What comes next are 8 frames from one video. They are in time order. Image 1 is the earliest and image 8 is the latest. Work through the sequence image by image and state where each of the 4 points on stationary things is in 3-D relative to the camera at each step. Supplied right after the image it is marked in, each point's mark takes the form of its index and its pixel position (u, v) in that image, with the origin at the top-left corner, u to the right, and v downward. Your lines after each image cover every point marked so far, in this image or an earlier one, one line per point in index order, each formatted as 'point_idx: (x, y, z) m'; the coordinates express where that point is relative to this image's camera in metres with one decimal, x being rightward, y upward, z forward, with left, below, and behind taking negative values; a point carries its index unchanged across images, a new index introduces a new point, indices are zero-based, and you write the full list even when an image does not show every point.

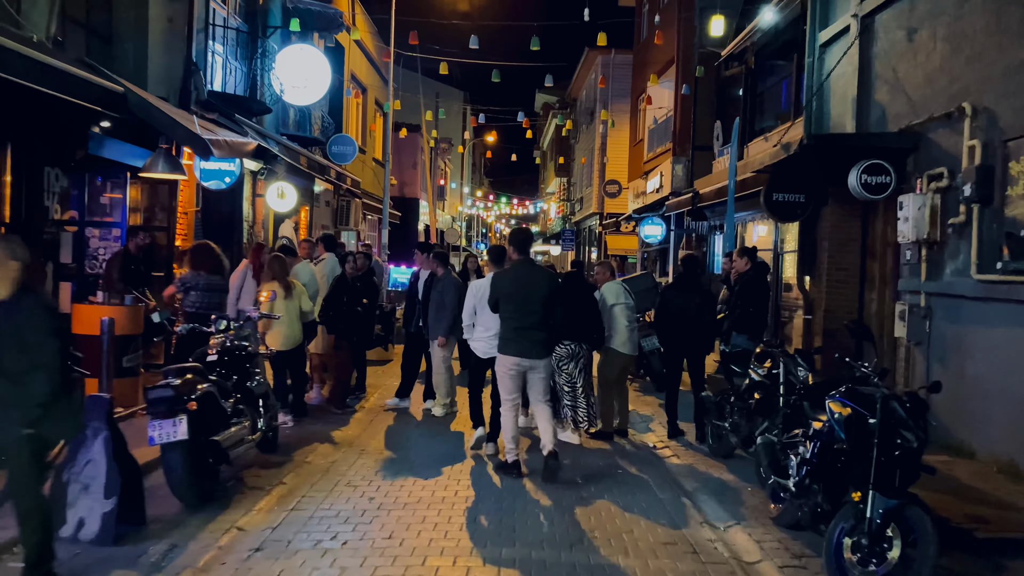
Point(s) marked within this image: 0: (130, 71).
0: (-3.8, +2.1, +9.9) m
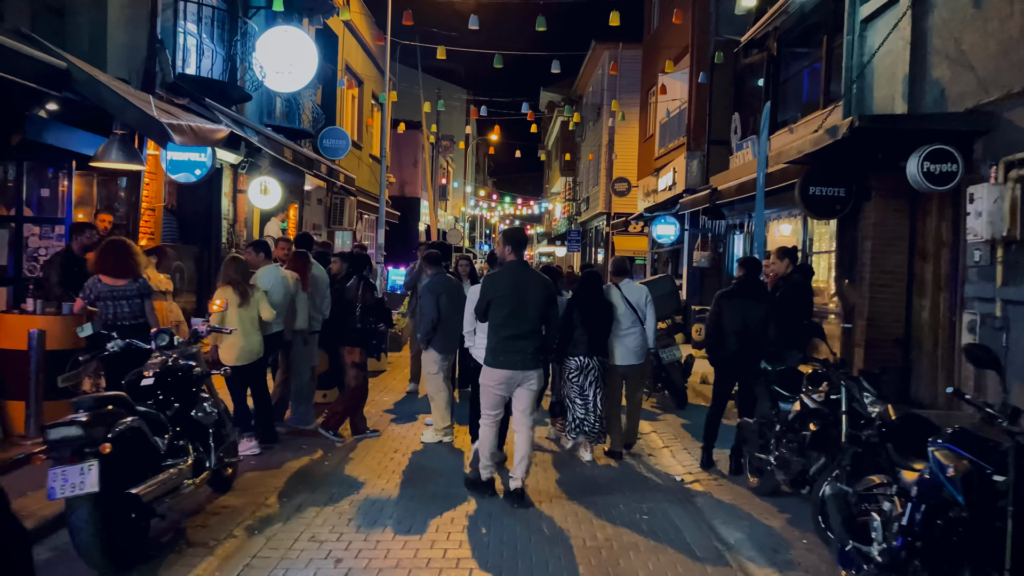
0: (-3.7, +2.1, +8.8) m
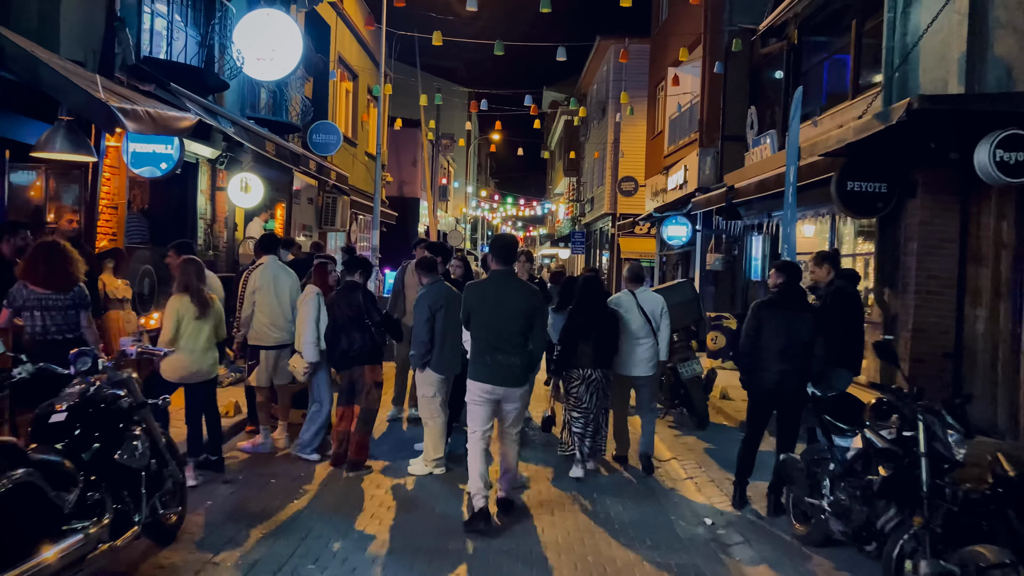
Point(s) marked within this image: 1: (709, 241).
0: (-3.7, +2.0, +7.8) m
1: (+3.4, +0.8, +17.2) m
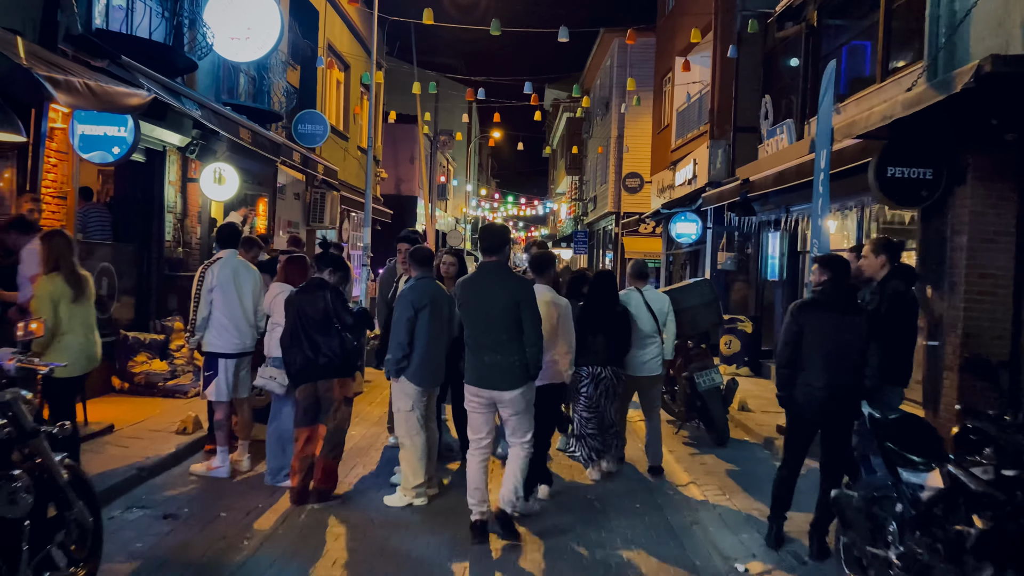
0: (-3.7, +2.0, +6.9) m
1: (+3.3, +0.8, +16.2) m
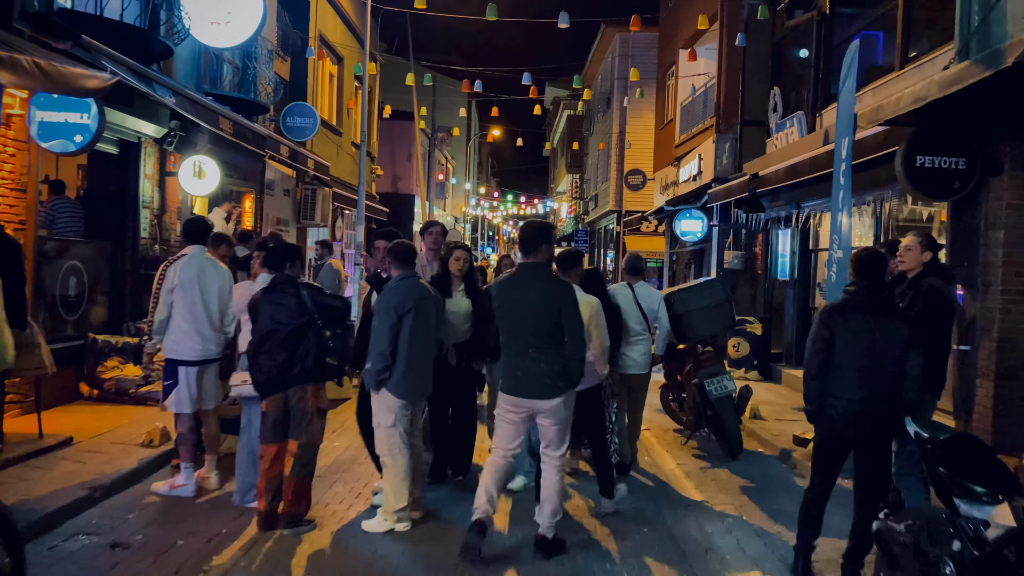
0: (-3.8, +2.0, +6.3) m
1: (+3.3, +0.8, +15.6) m
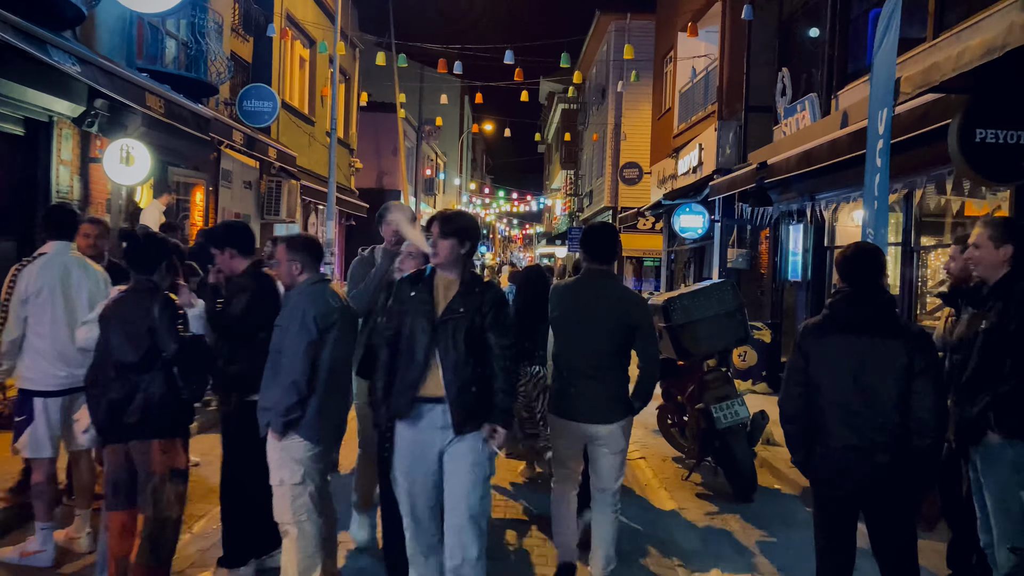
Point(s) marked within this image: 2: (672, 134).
0: (-4.0, +2.0, +5.0) m
1: (+3.1, +0.8, +14.3) m
2: (+2.9, +2.8, +18.1) m
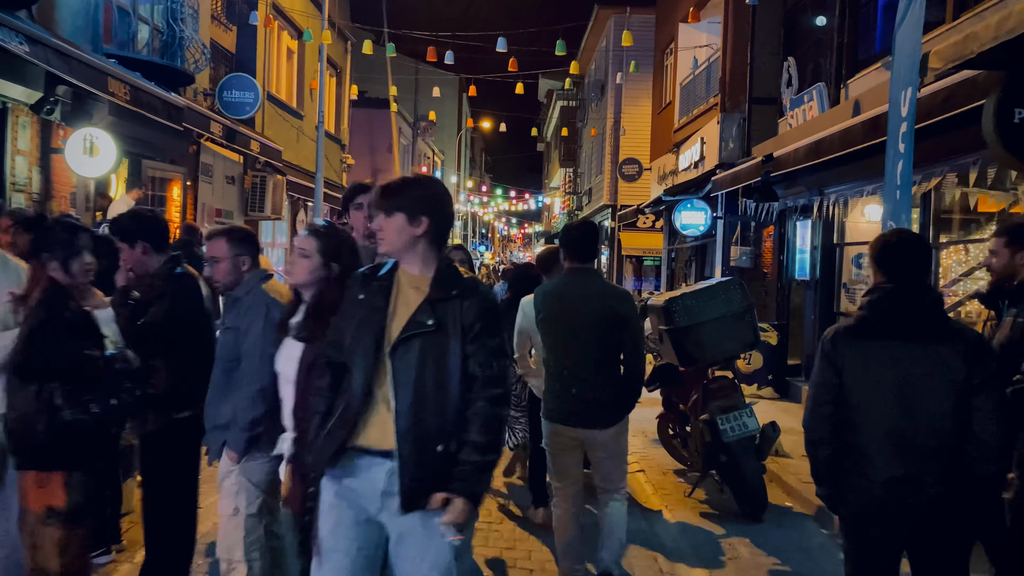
0: (-4.1, +2.0, +4.4) m
1: (+3.0, +0.8, +13.8) m
2: (+2.8, +2.8, +17.5) m
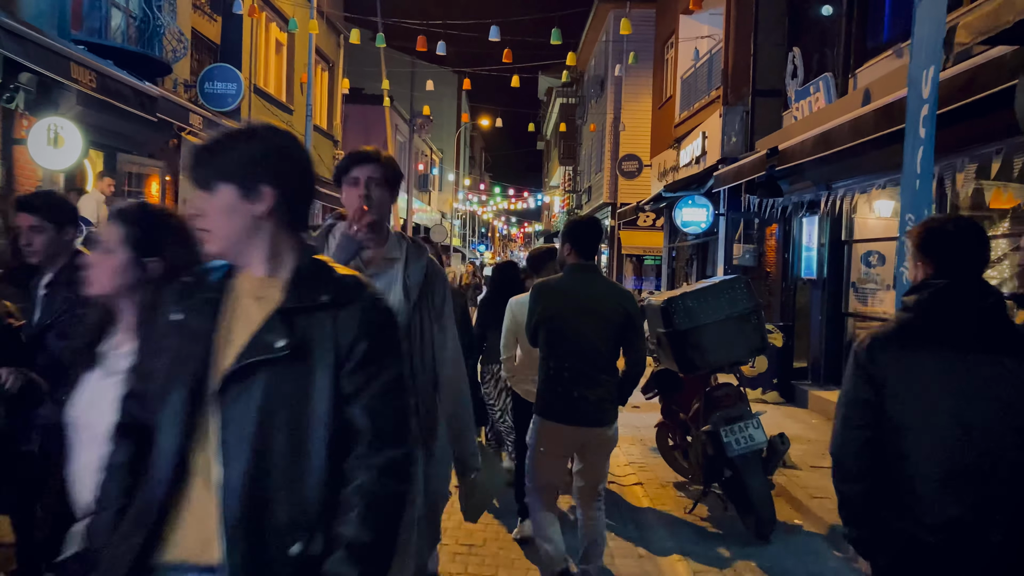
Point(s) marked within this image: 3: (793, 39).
0: (-4.2, +2.0, +3.9) m
1: (+2.9, +0.8, +13.3) m
2: (+2.7, +2.8, +17.0) m
3: (+3.4, +3.0, +12.1) m
